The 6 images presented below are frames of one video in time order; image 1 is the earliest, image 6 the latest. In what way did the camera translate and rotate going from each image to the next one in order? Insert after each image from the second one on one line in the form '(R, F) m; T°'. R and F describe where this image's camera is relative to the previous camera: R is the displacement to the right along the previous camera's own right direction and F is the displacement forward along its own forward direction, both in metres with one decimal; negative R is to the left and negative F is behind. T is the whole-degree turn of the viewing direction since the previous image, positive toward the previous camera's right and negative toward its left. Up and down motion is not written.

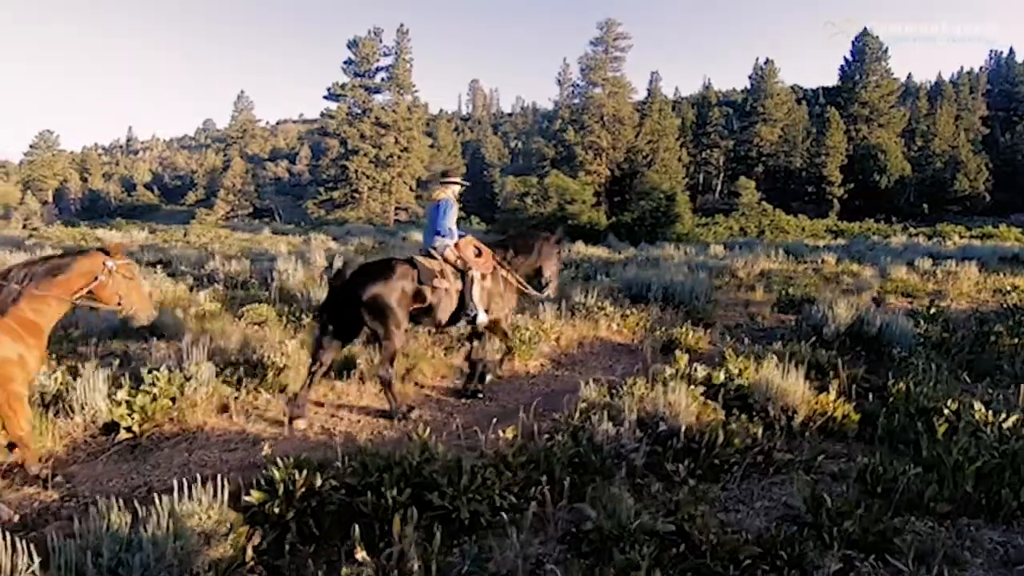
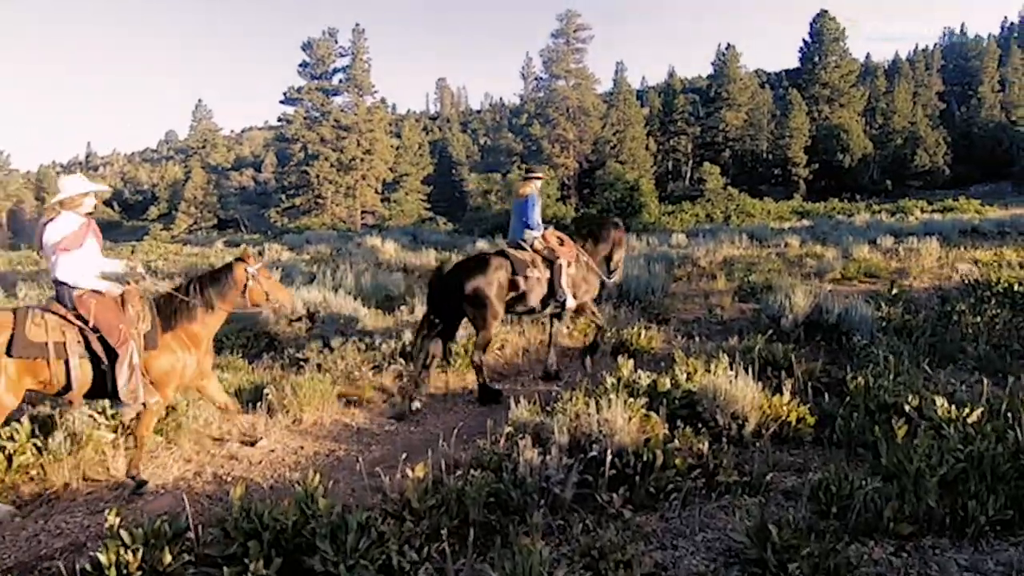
(+0.8, +0.8) m; +2°
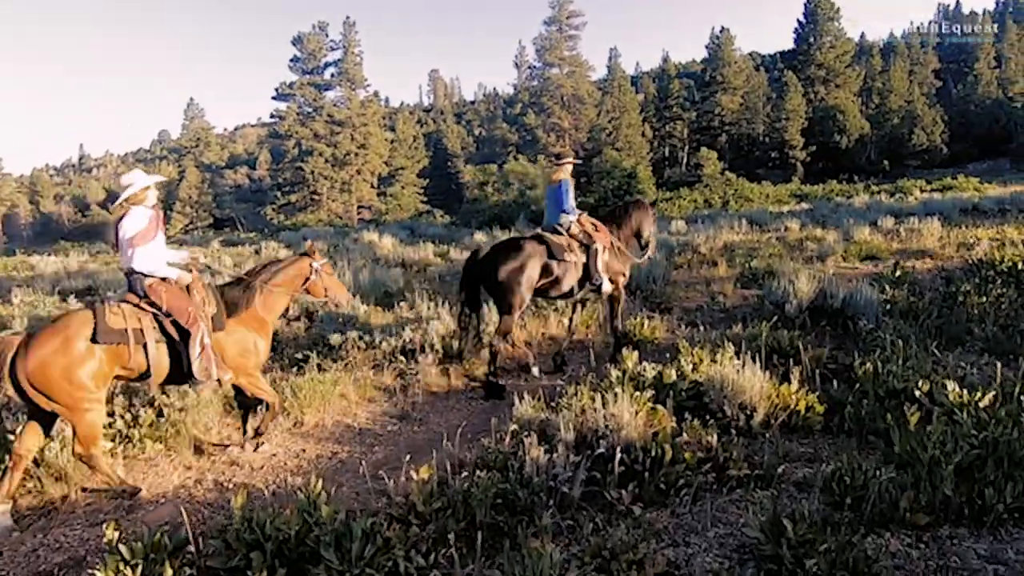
(0.0, +0.1) m; 0°
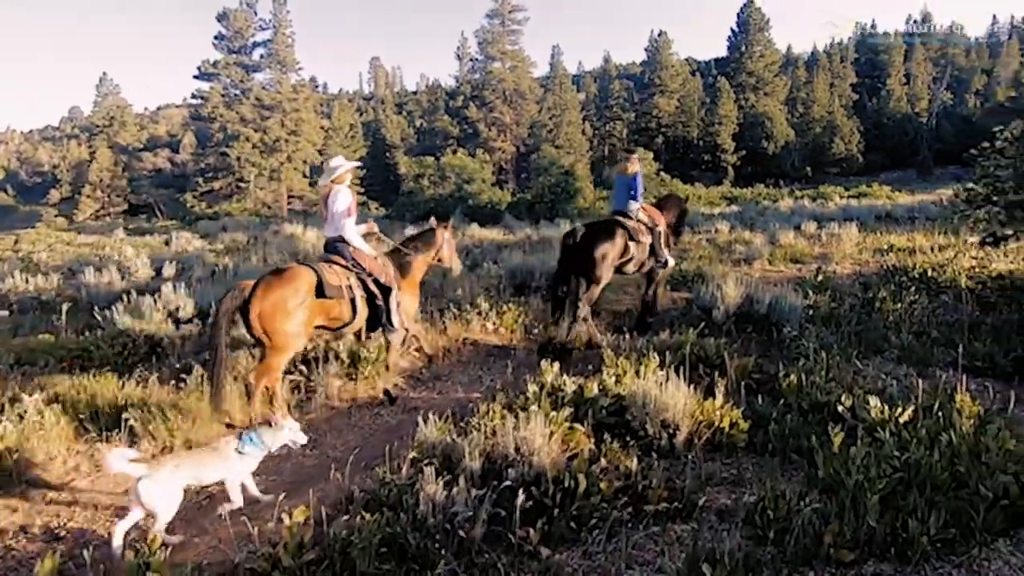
(+0.4, +0.7) m; +6°
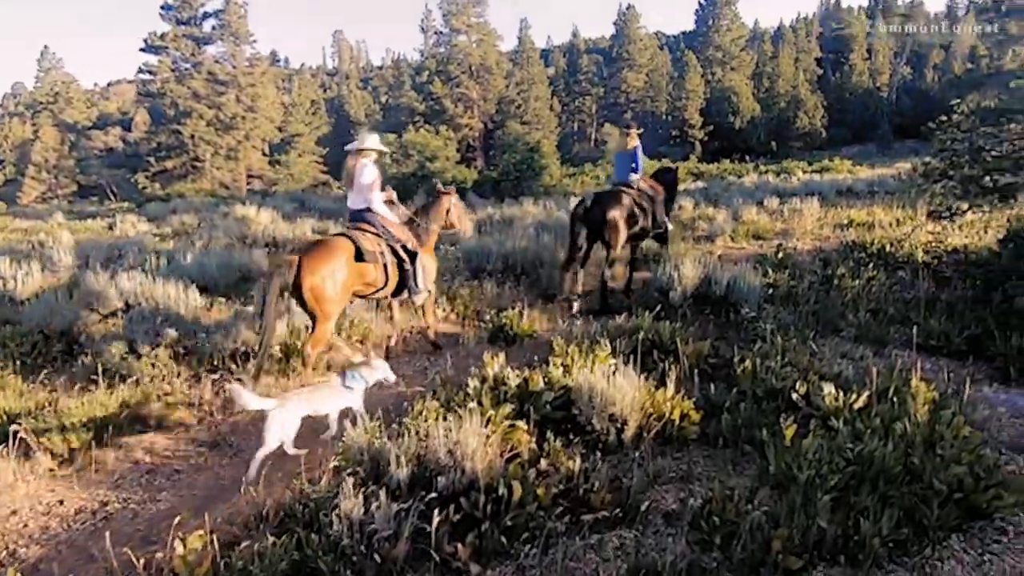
(+0.4, +0.5) m; +3°
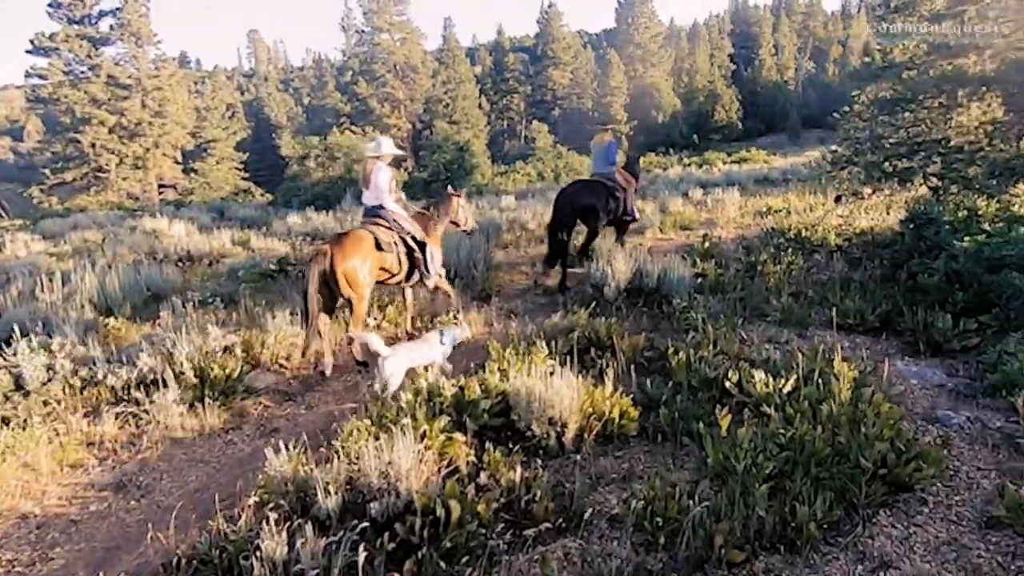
(+0.1, +0.2) m; +6°
